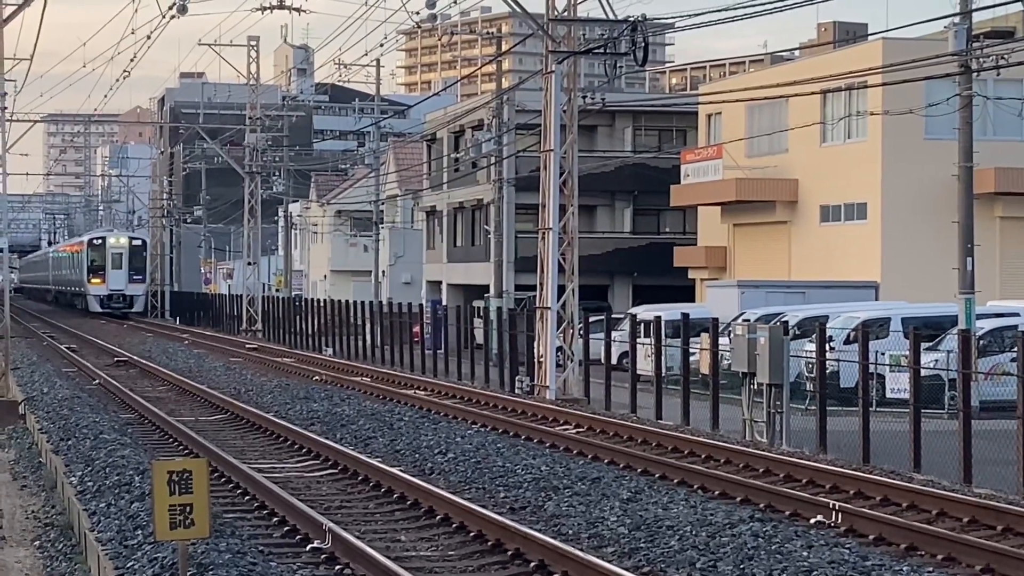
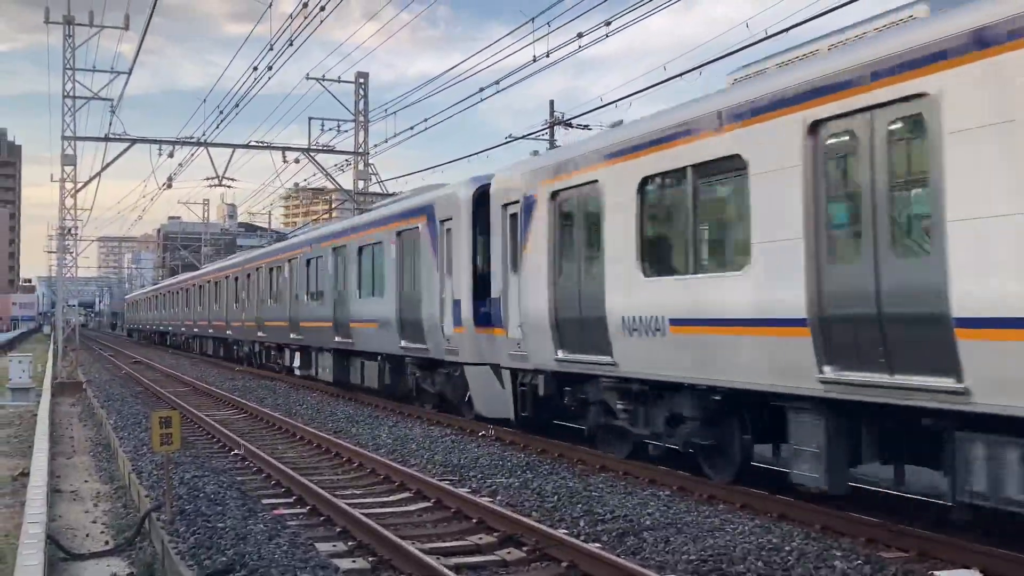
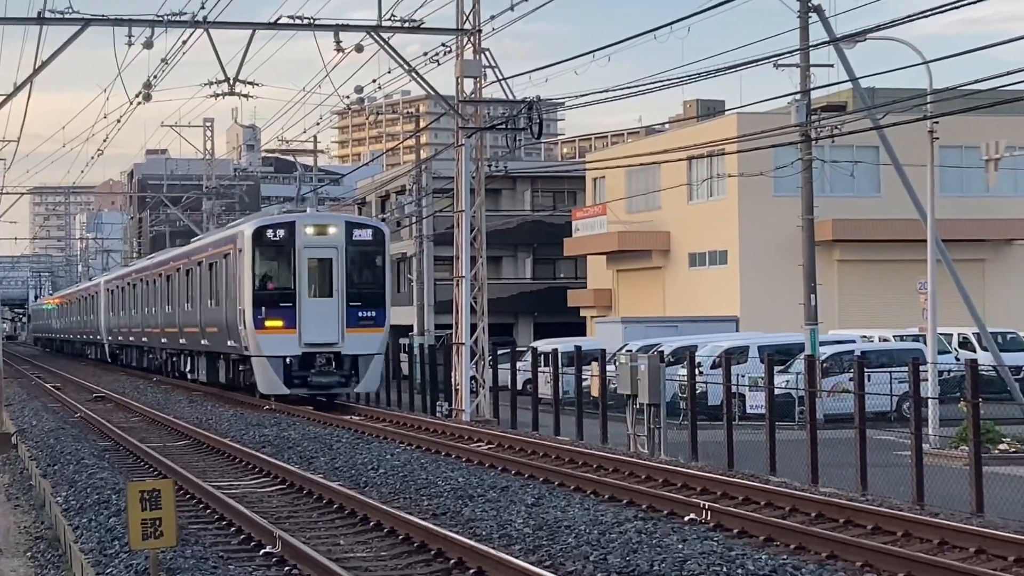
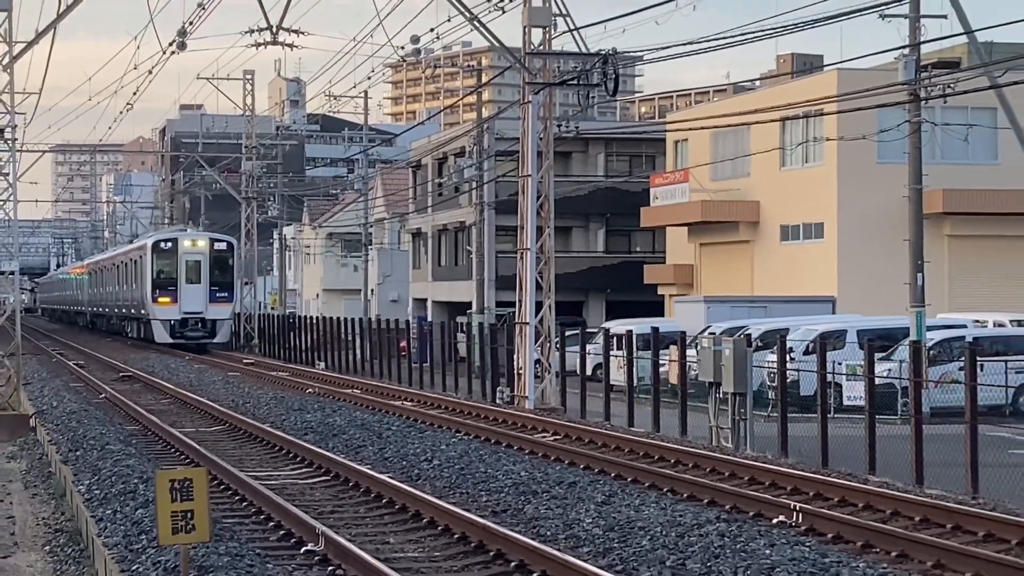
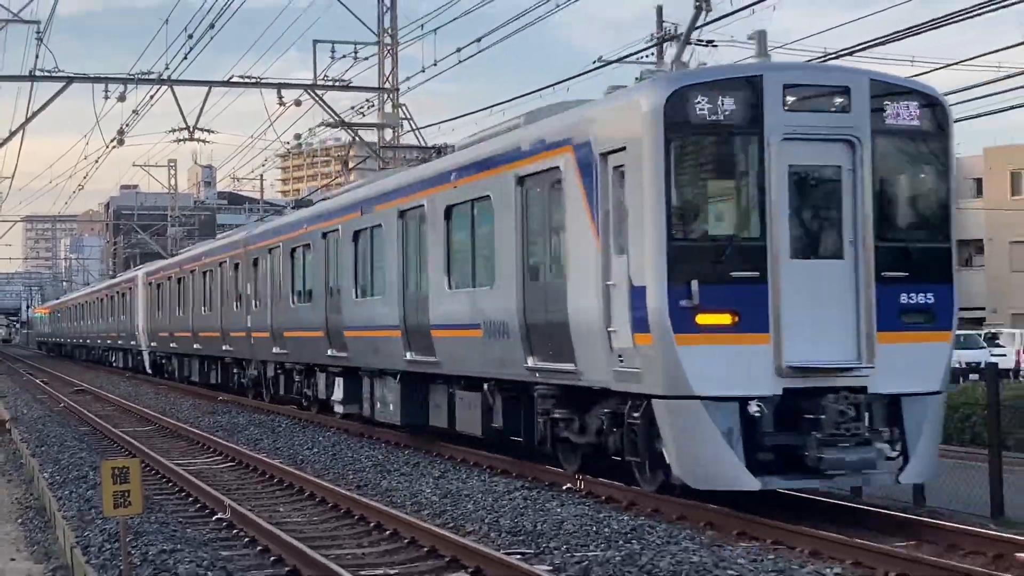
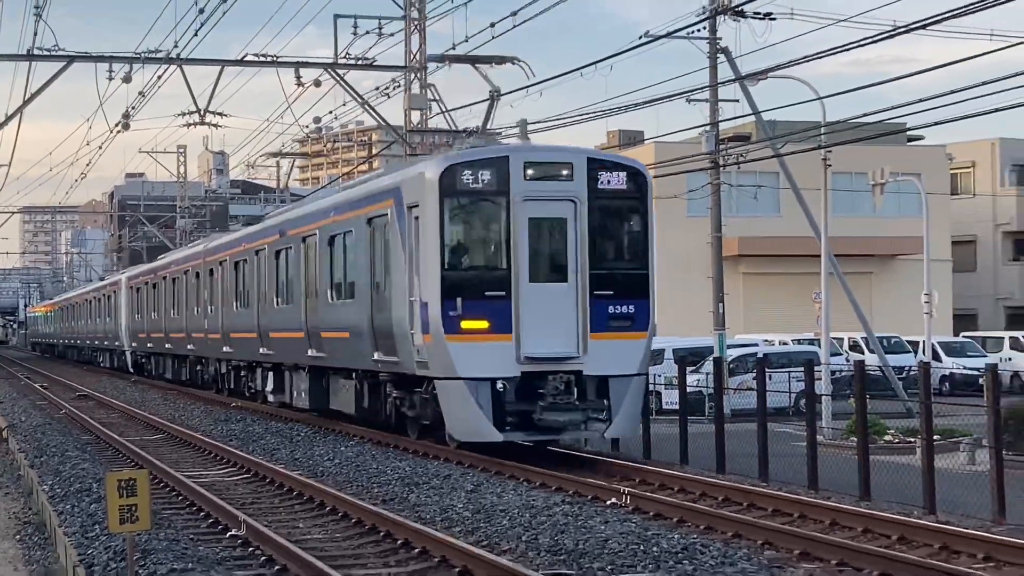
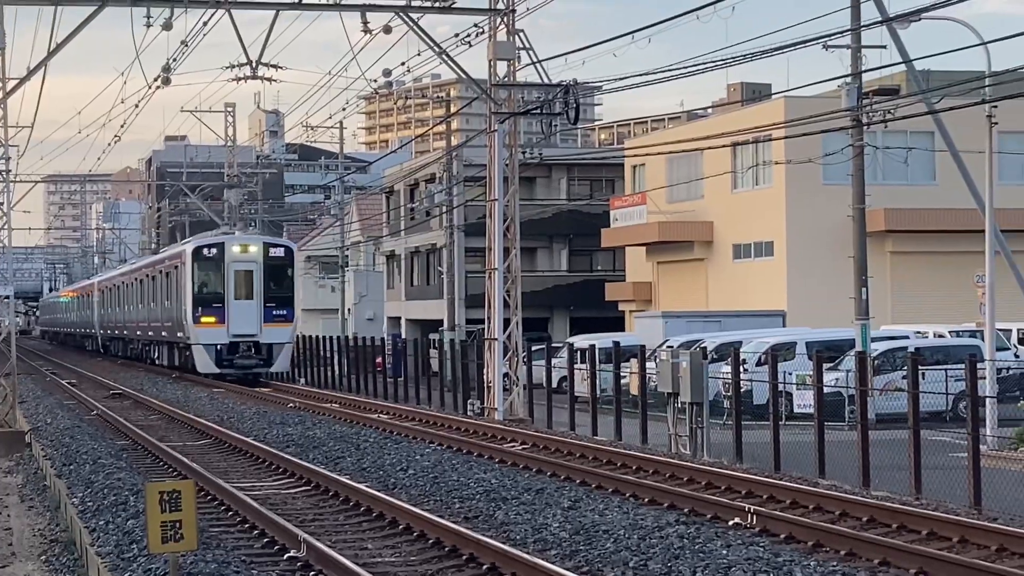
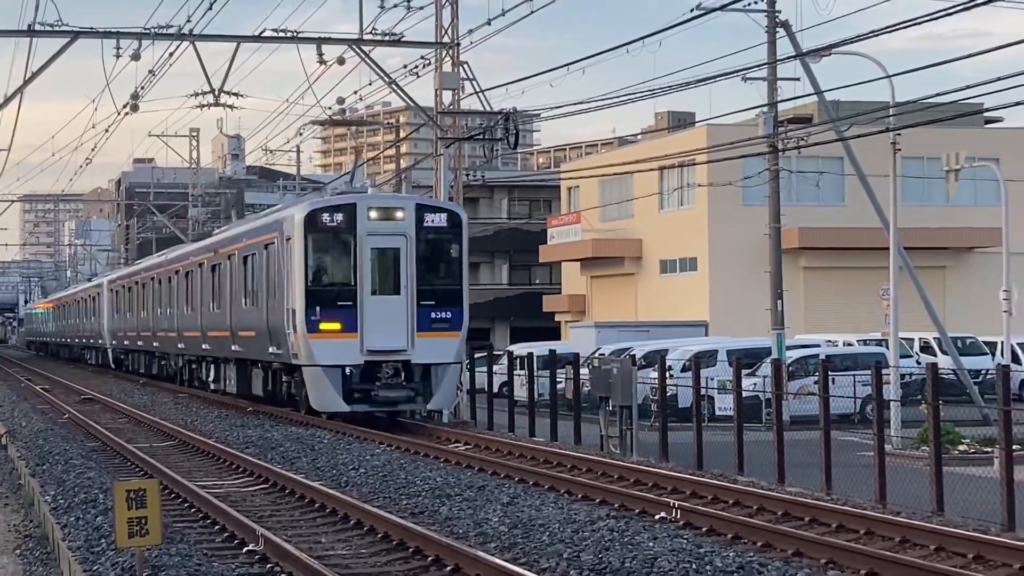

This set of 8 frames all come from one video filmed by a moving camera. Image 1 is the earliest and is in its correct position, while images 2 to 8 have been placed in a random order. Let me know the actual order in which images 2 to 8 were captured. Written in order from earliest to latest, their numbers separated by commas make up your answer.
4, 7, 3, 8, 6, 5, 2
